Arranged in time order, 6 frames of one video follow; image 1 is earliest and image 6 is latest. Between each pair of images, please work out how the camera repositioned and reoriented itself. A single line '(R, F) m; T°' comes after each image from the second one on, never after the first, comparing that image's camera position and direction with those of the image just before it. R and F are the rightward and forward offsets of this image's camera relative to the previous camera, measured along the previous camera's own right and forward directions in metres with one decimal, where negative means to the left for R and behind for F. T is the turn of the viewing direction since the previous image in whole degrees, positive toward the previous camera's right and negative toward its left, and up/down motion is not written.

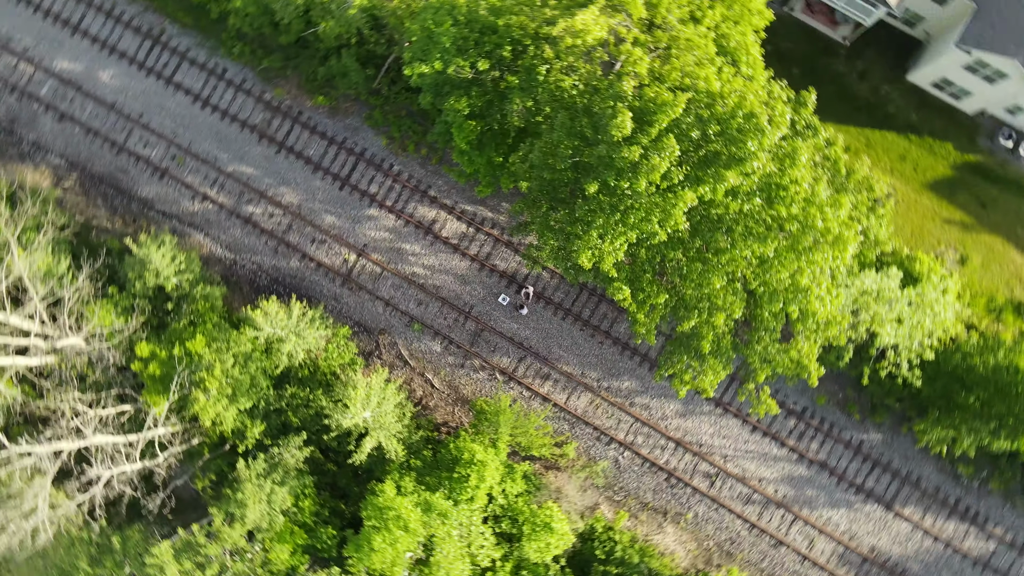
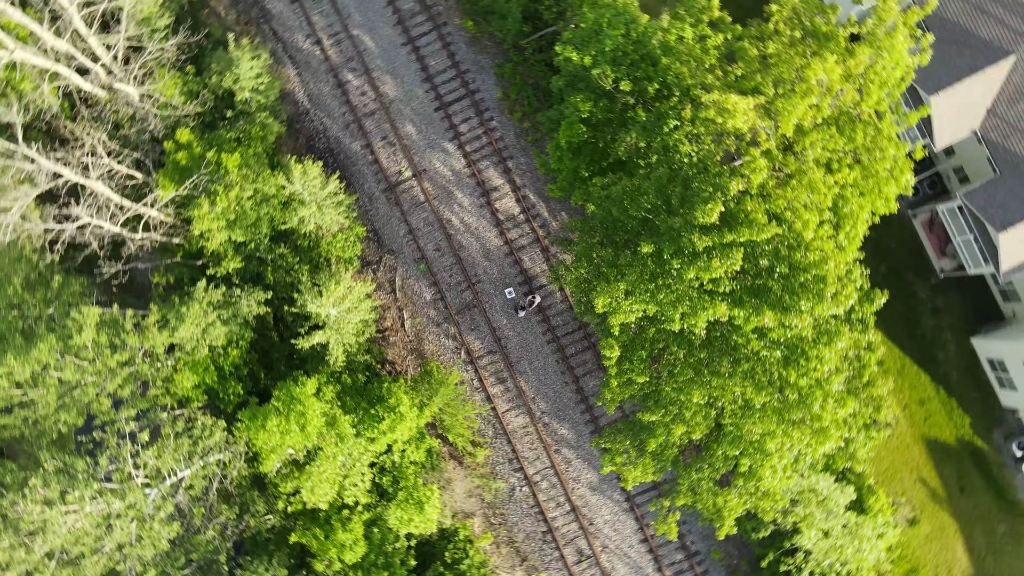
(0.0, 0.0) m; -1°
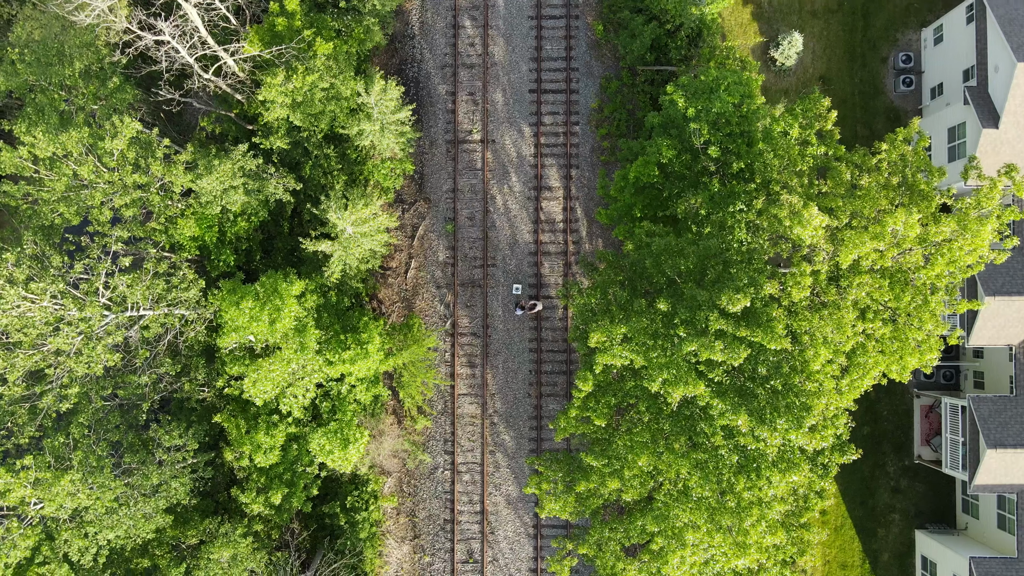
(-0.1, +0.1) m; 0°
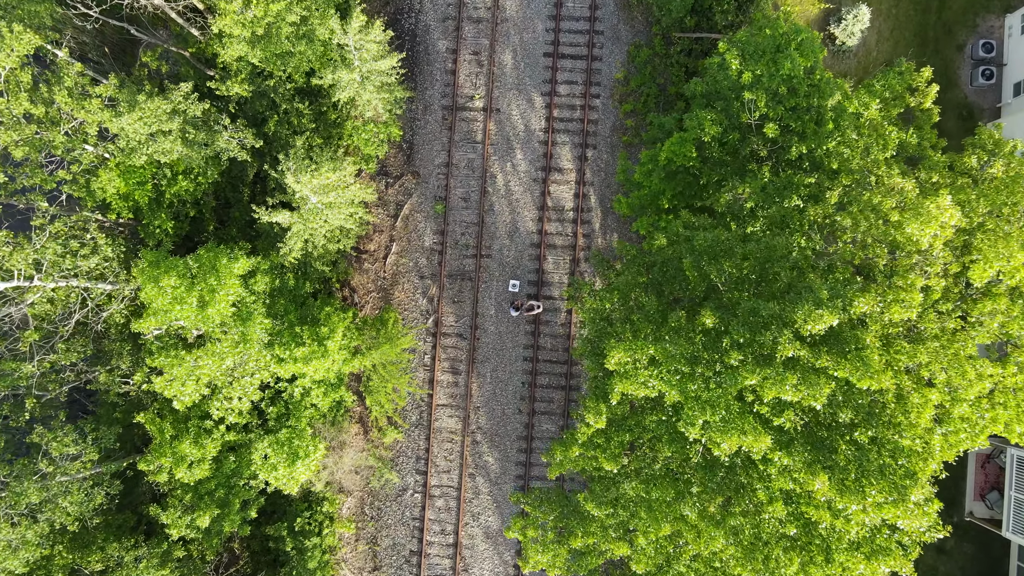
(+0.1, +3.8) m; 0°
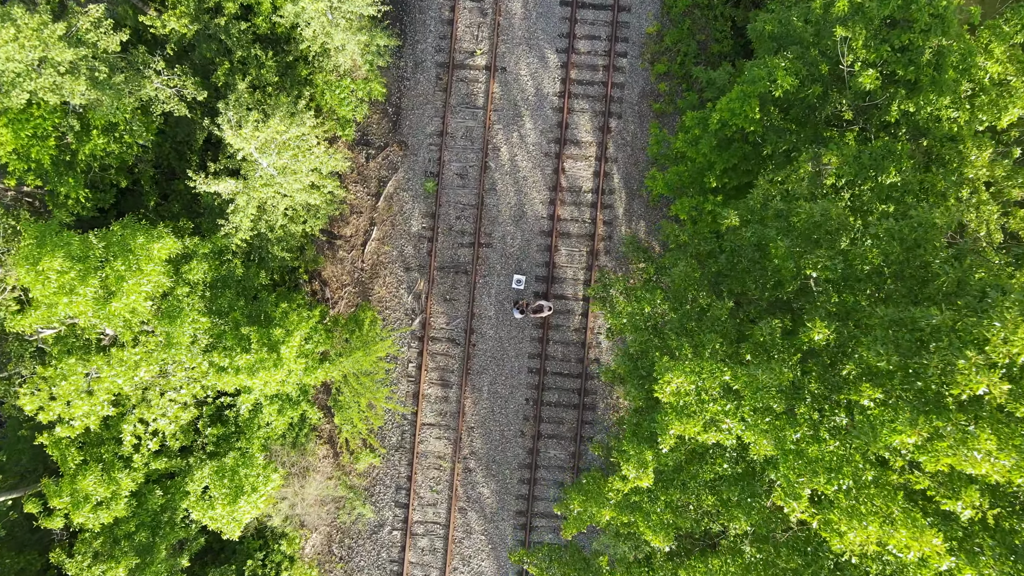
(-0.1, +3.7) m; 0°
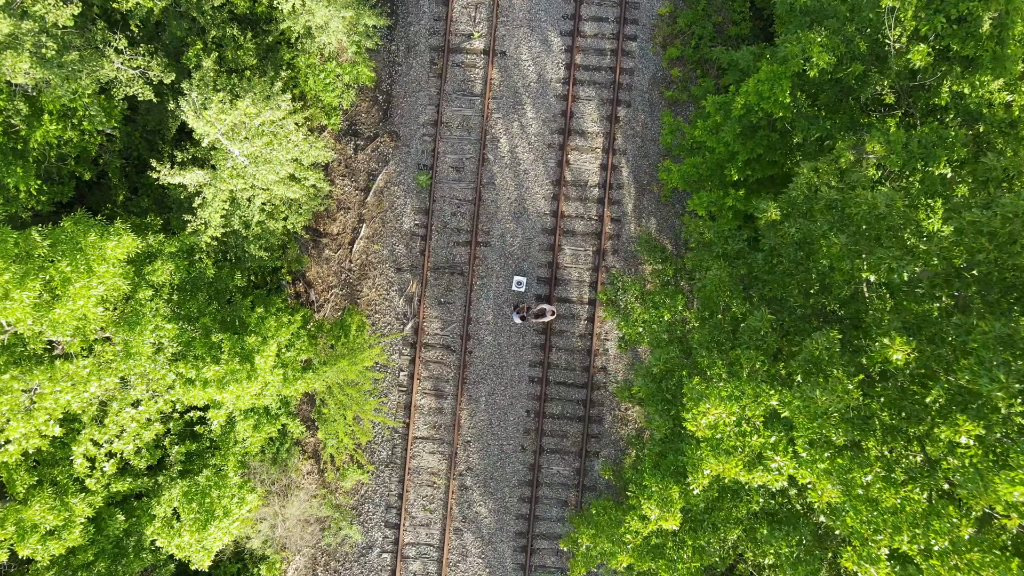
(0.0, +1.3) m; 0°
